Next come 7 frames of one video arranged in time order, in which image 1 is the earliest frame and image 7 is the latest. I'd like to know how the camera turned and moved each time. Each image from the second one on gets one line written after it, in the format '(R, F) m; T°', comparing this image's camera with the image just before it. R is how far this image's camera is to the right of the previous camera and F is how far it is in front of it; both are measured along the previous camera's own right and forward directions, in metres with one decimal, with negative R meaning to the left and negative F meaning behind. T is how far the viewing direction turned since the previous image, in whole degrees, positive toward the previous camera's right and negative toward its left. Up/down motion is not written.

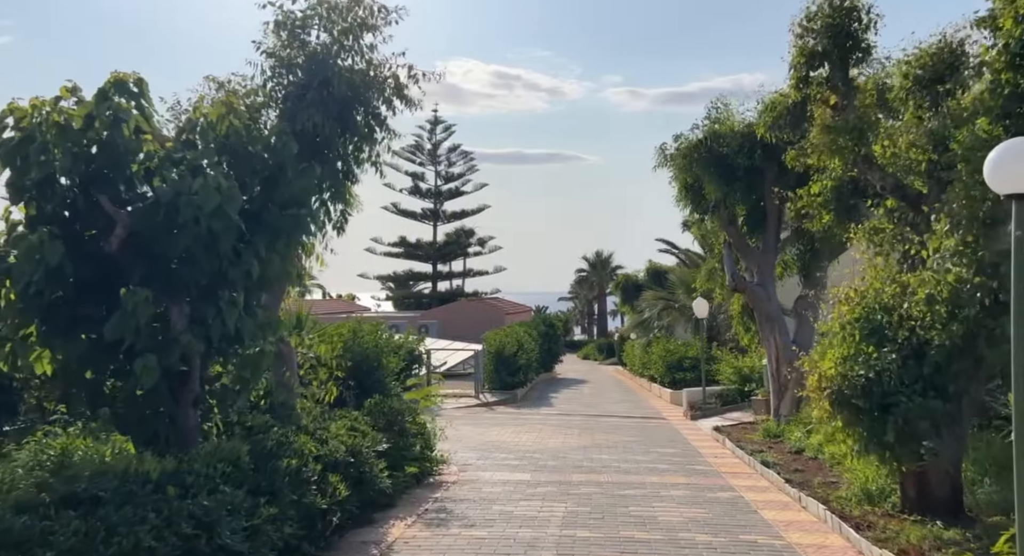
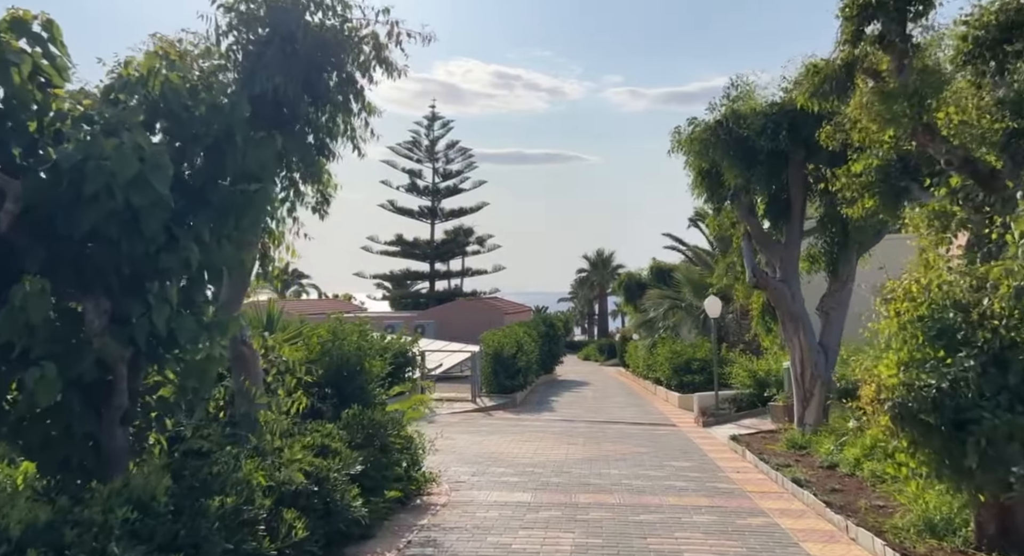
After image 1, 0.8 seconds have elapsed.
(0.0, +1.3) m; 0°
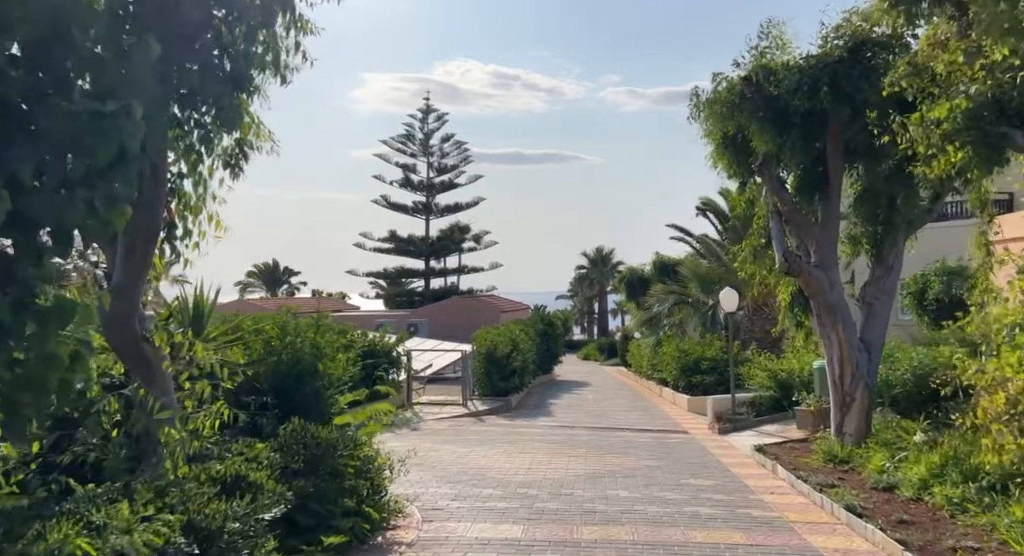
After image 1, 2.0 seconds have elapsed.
(+0.1, +1.9) m; 0°
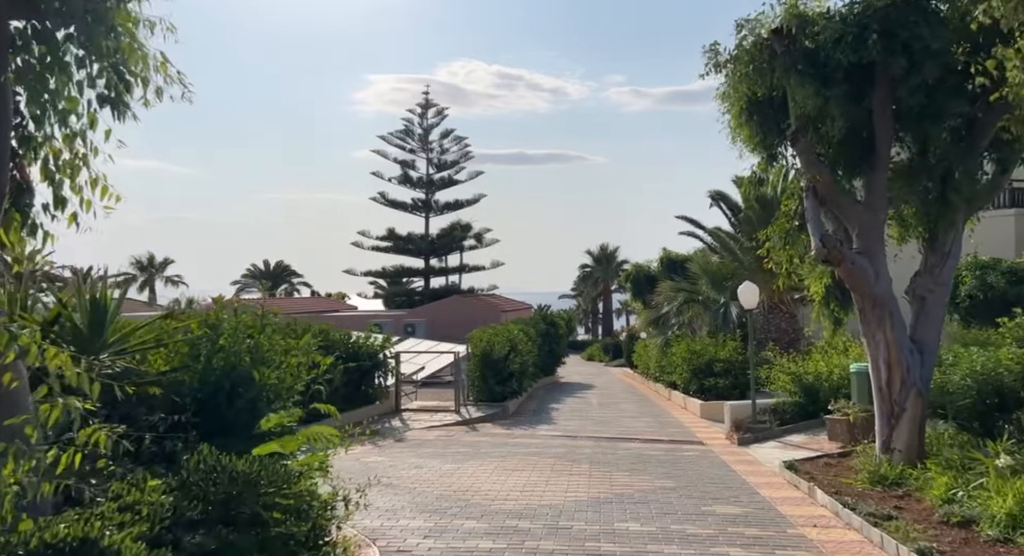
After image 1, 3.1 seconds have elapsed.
(+0.2, +1.7) m; 0°
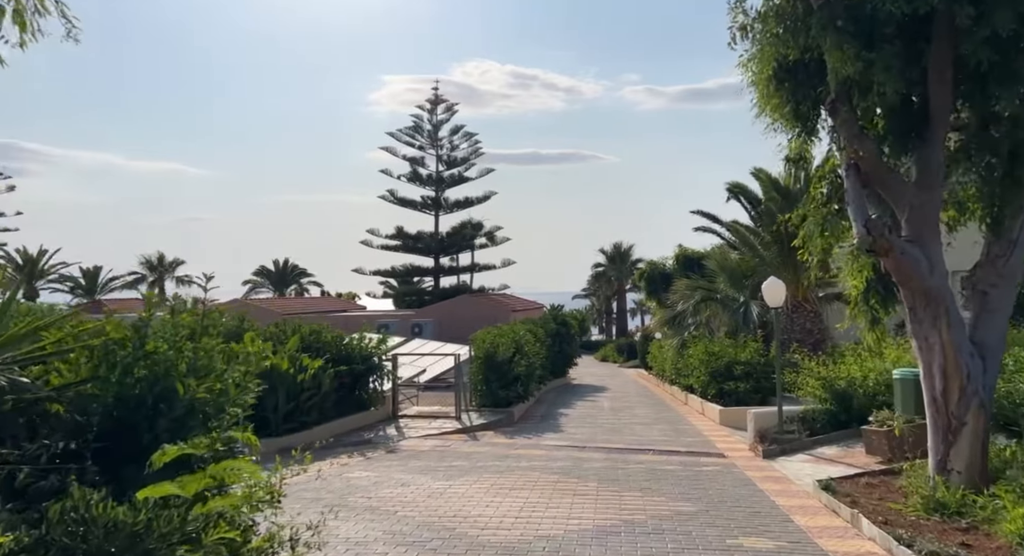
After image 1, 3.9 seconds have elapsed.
(+0.2, +1.3) m; -1°
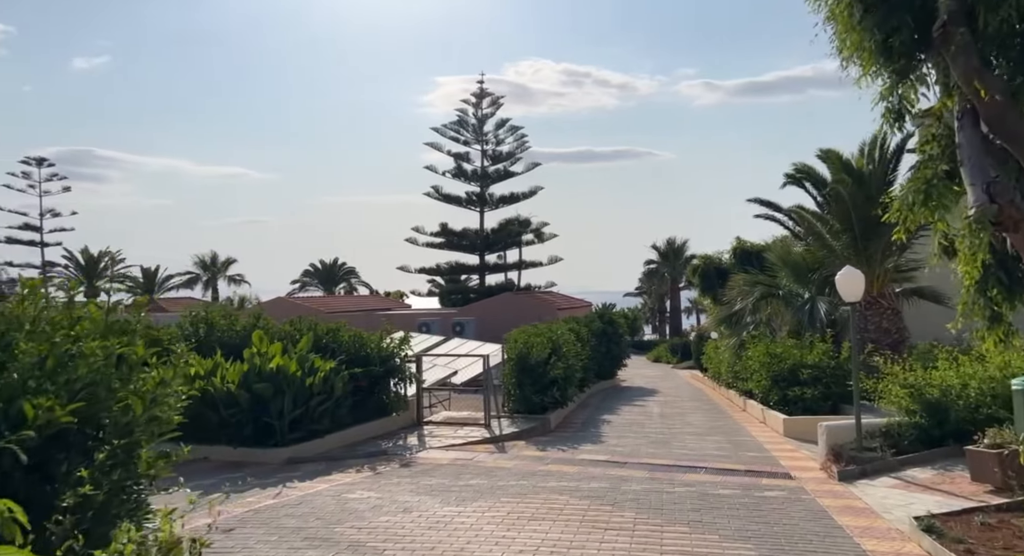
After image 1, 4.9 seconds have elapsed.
(+0.4, +1.8) m; -4°
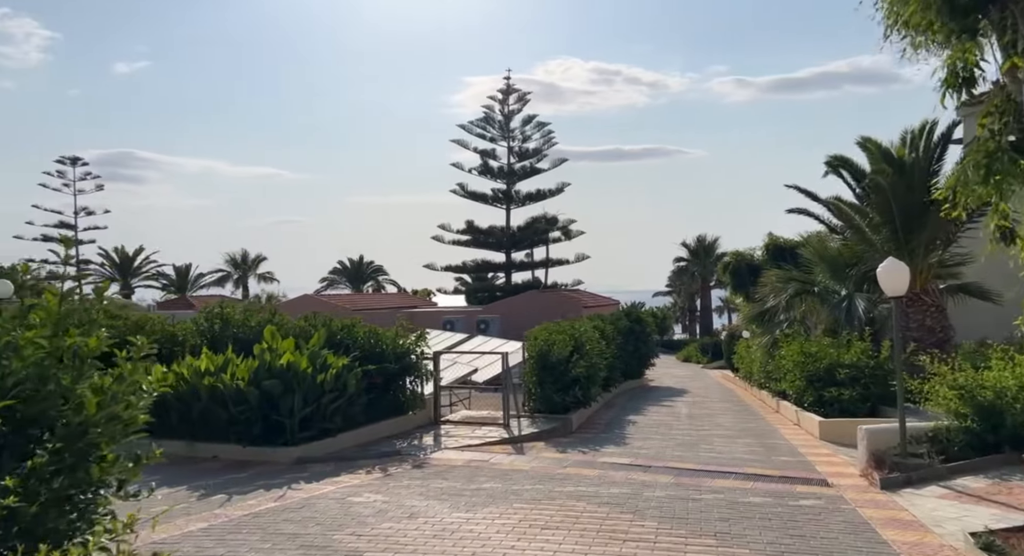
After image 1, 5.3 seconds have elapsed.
(+0.2, +0.7) m; -2°
